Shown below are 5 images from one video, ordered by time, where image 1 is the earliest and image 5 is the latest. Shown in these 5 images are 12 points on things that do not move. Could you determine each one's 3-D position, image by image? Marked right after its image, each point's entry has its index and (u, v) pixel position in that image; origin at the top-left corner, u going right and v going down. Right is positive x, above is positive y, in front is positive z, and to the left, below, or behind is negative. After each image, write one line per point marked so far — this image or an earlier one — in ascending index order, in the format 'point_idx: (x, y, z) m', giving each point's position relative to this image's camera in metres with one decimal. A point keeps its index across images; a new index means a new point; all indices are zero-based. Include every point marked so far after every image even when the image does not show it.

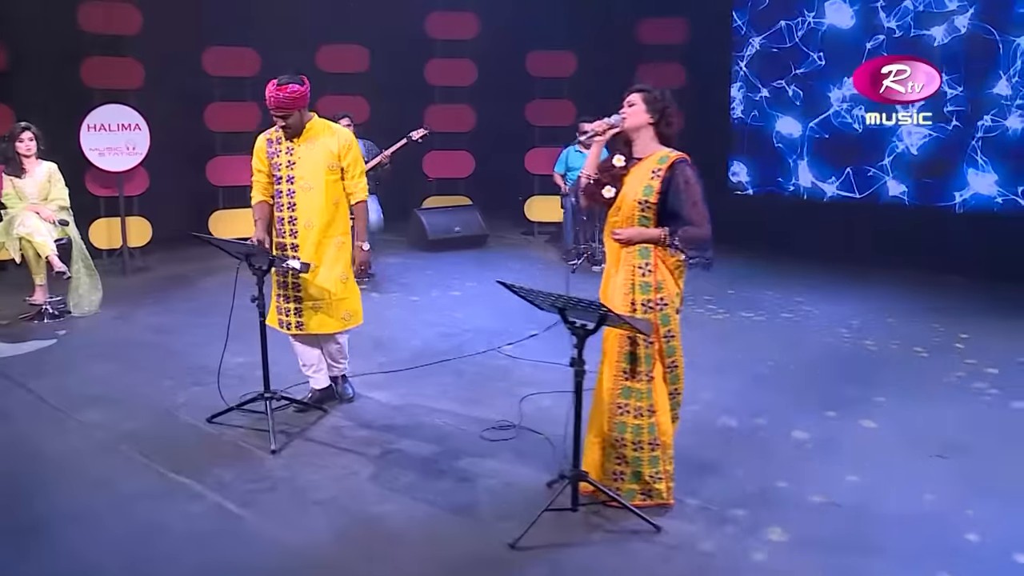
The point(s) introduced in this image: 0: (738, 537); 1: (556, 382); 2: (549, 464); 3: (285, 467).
0: (+0.7, -0.8, +3.2) m
1: (+0.2, -0.5, +4.7) m
2: (+0.2, -0.7, +3.6) m
3: (-0.8, -0.7, +3.5) m
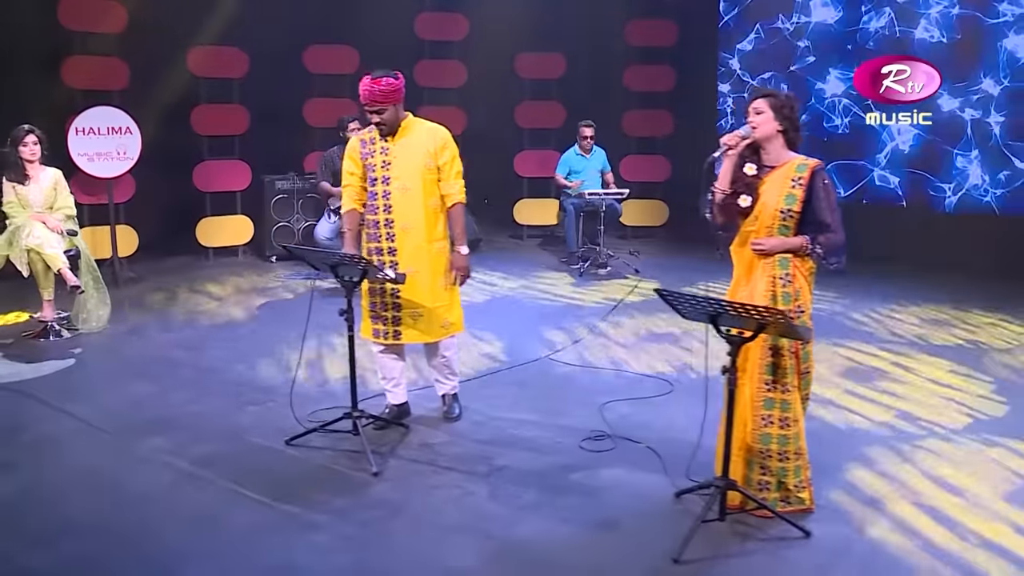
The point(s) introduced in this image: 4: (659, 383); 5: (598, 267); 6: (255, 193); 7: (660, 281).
0: (+1.2, -0.8, +3.1) m
1: (+0.5, -0.5, +4.6) m
2: (+0.6, -0.7, +3.5) m
3: (-0.4, -0.7, +3.3) m
4: (+0.7, -0.5, +4.6) m
5: (+0.6, +0.2, +7.4) m
6: (-2.1, +0.8, +7.6) m
7: (+1.1, +0.1, +7.1) m
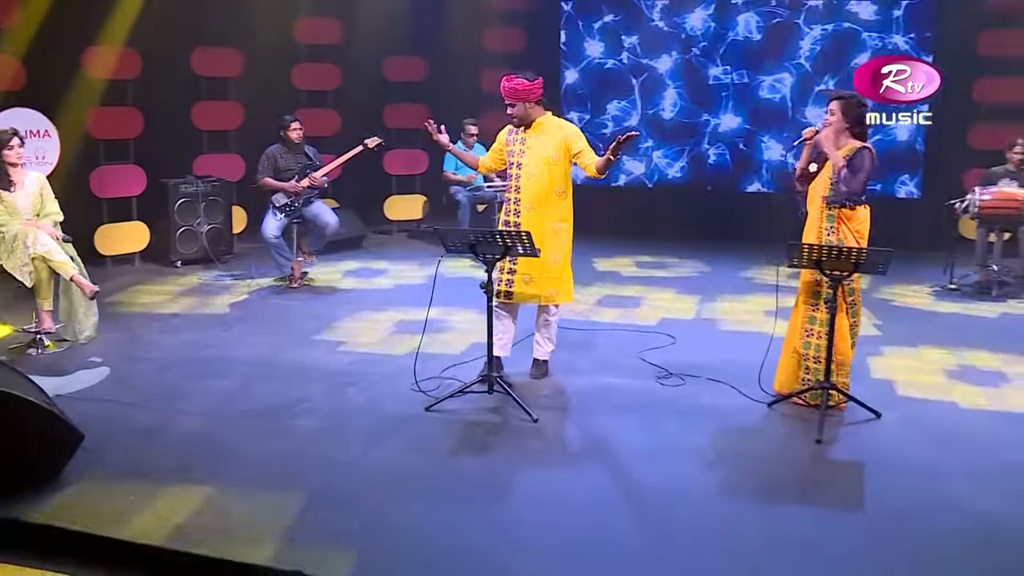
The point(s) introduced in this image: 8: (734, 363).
0: (+1.8, -0.5, +4.1) m
1: (+0.7, -0.3, +5.3) m
2: (+1.1, -0.5, +4.3) m
3: (+0.2, -0.6, +3.8) m
4: (+0.8, -0.3, +5.4) m
5: (-0.2, +0.3, +8.0) m
6: (-2.8, +0.7, +7.3) m
7: (+0.4, +0.2, +7.9) m
8: (+1.1, -0.4, +4.8) m
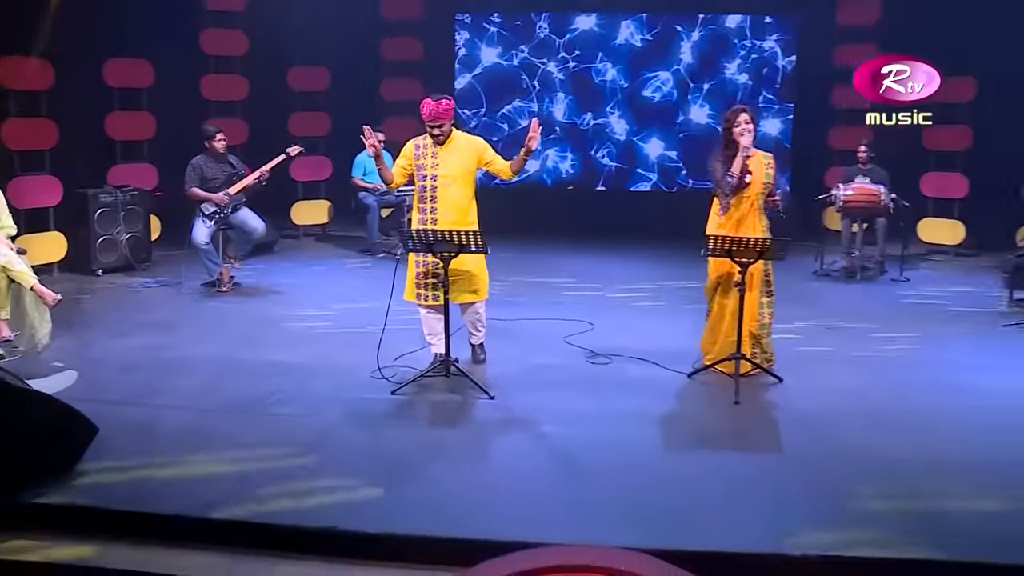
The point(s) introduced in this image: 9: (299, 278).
0: (+1.6, -0.4, +4.9) m
1: (+0.3, -0.2, +5.9) m
2: (+0.8, -0.4, +4.9) m
3: (0.0, -0.5, +4.3) m
4: (+0.4, -0.2, +6.0) m
5: (-0.9, +0.3, +8.4) m
6: (-3.5, +0.6, +7.4) m
7: (-0.4, +0.3, +8.4) m
8: (+0.8, -0.3, +5.4) m
9: (-1.7, +0.1, +7.4) m
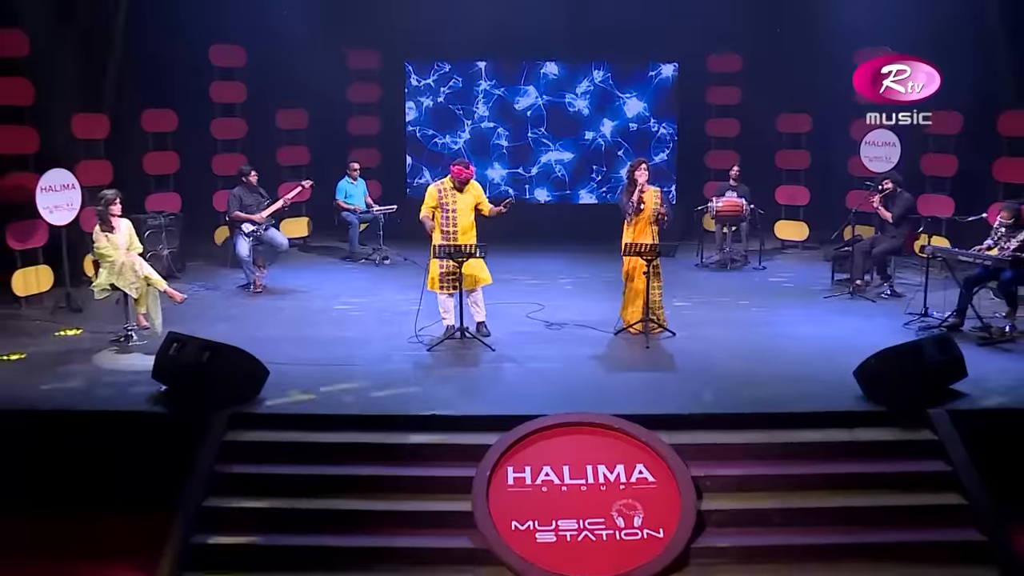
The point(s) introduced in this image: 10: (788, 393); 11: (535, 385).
0: (+1.5, -0.3, +7.4) m
1: (+0.1, -0.2, +8.2) m
2: (+0.7, -0.3, +7.4) m
3: (0.0, -0.5, +6.7) m
4: (+0.2, -0.1, +8.4) m
5: (-1.4, +0.3, +10.6) m
6: (-3.9, +0.6, +9.4) m
7: (-0.9, +0.3, +10.7) m
8: (+0.6, -0.2, +7.9) m
9: (-2.1, +0.1, +9.6) m
10: (+1.7, -0.6, +5.6) m
11: (+0.1, -0.6, +5.9) m
